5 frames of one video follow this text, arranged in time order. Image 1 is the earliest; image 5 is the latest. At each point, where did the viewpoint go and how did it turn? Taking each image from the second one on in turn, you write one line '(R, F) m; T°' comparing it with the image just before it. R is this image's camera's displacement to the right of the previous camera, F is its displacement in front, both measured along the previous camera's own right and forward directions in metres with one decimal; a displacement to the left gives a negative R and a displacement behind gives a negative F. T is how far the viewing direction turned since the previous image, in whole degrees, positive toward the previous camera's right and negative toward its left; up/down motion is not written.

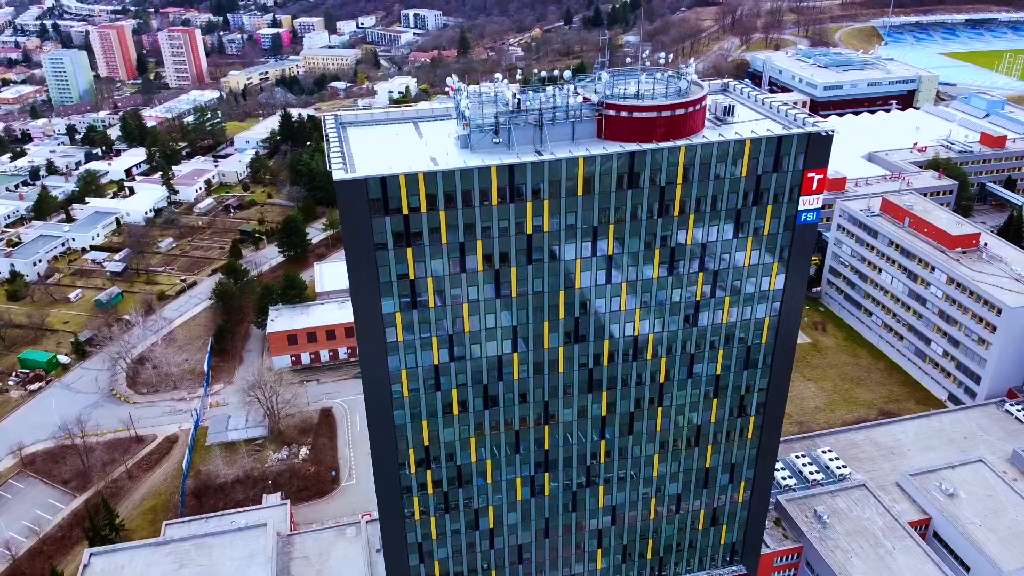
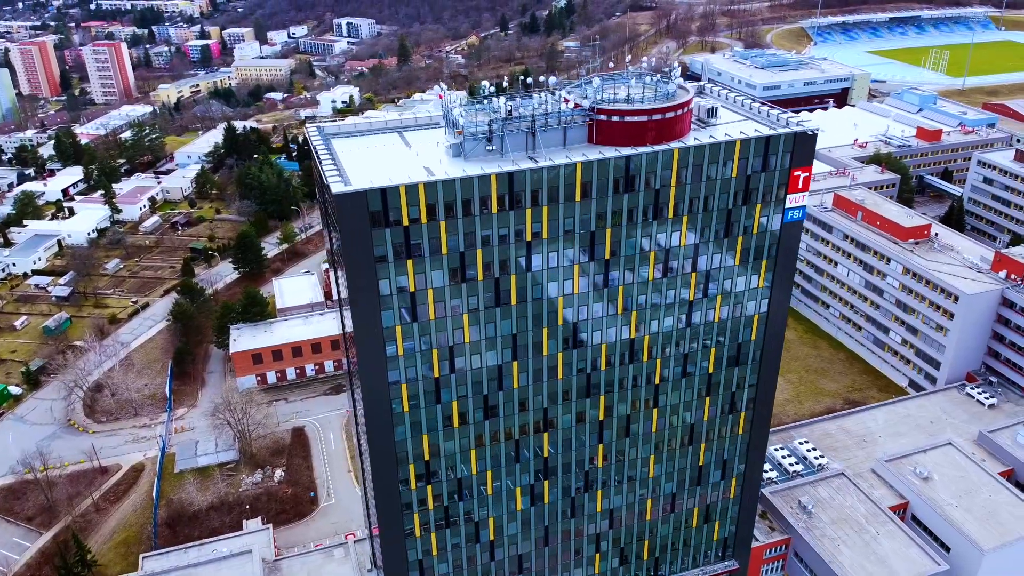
(-2.5, +0.4) m; +4°
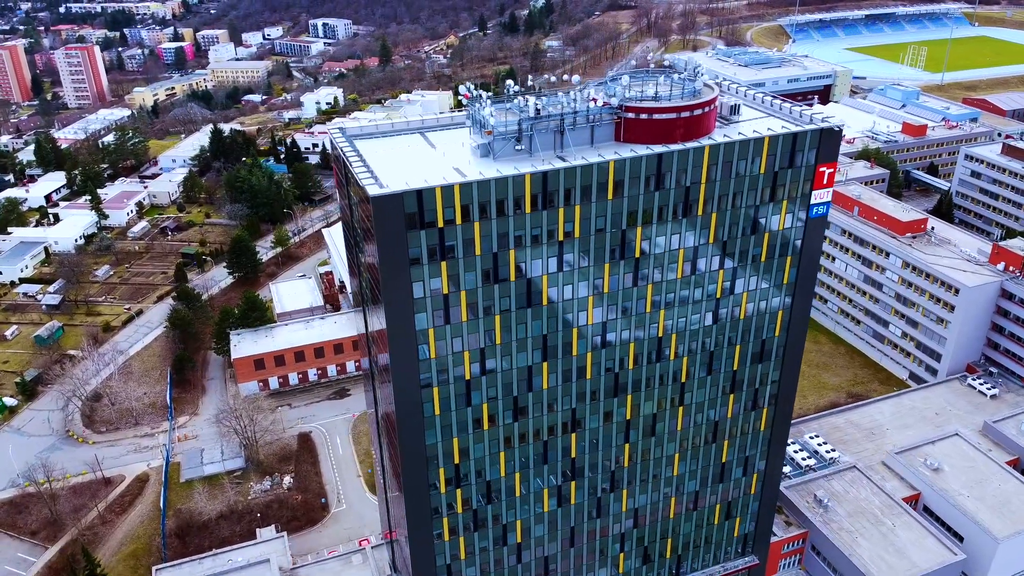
(-2.4, +0.3) m; +2°
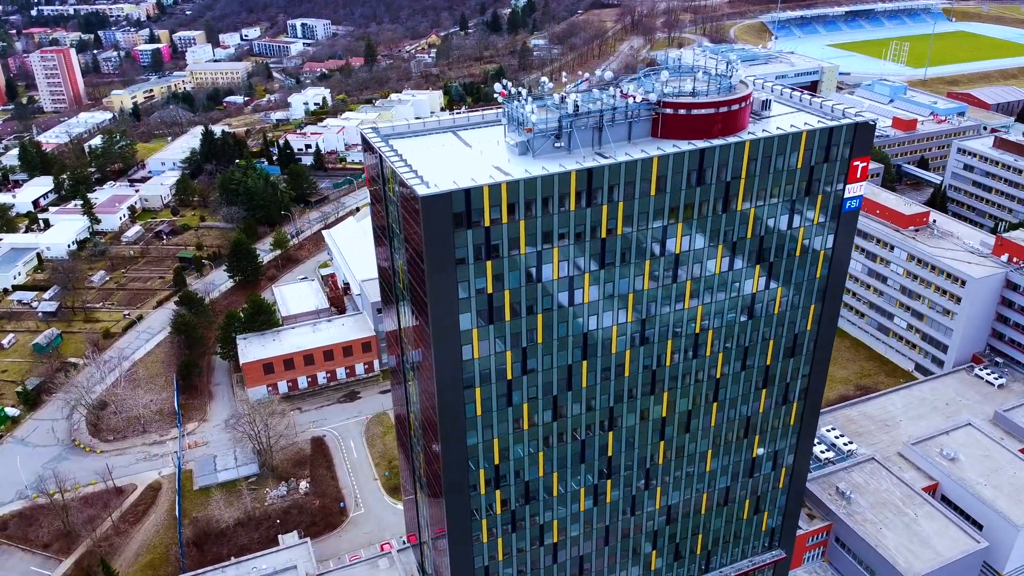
(-2.7, +0.3) m; +1°
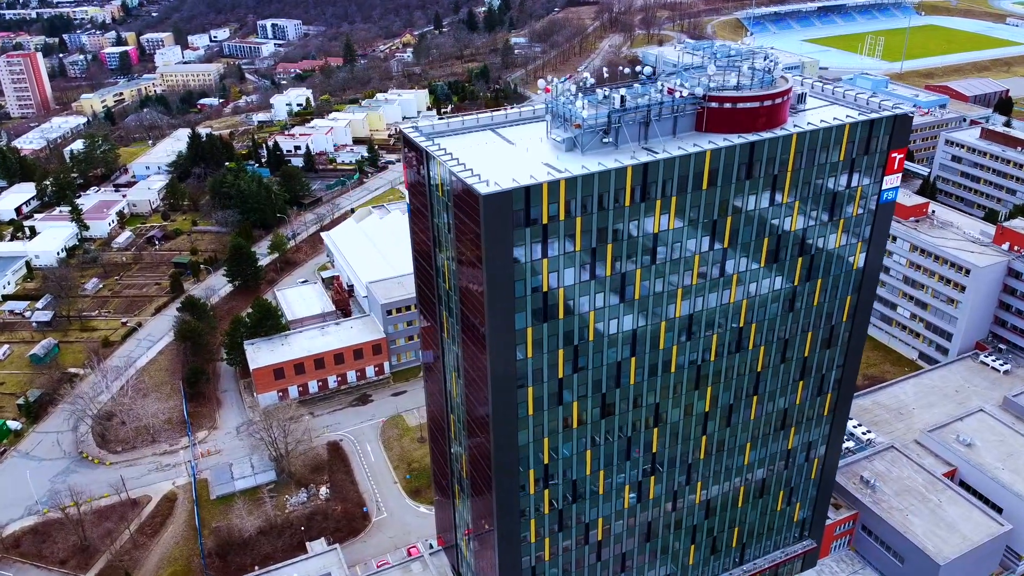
(-3.4, +0.3) m; +2°
